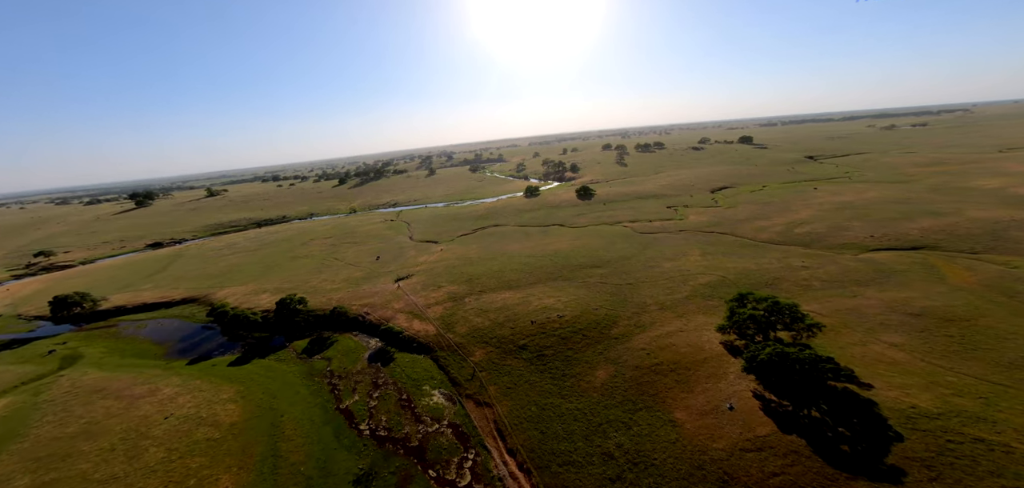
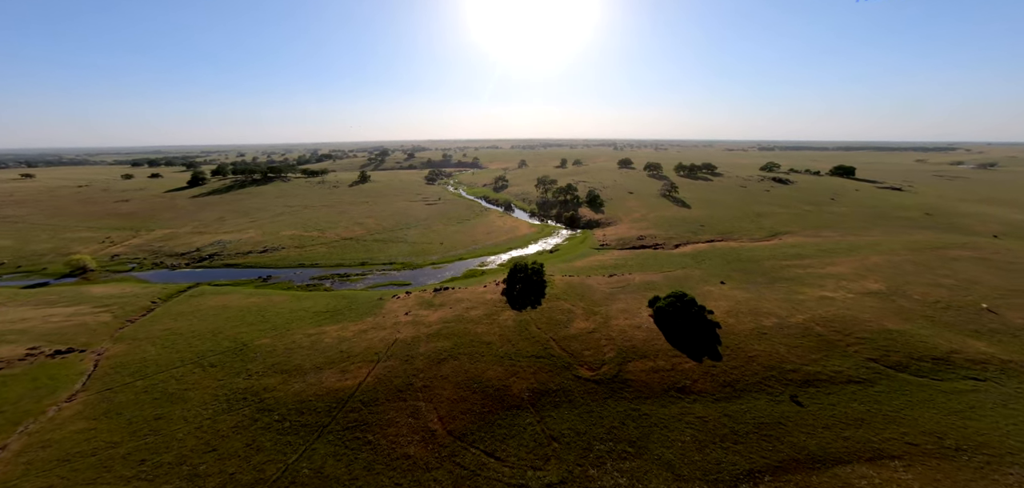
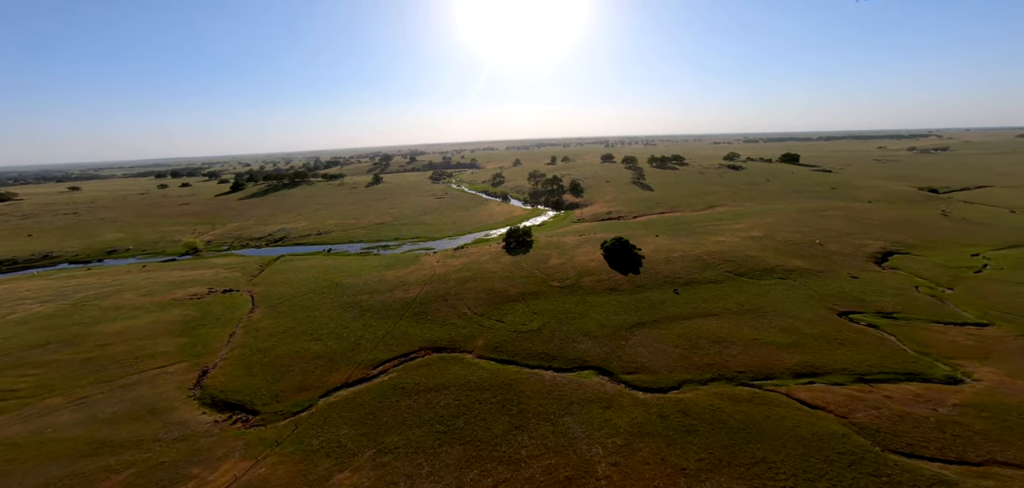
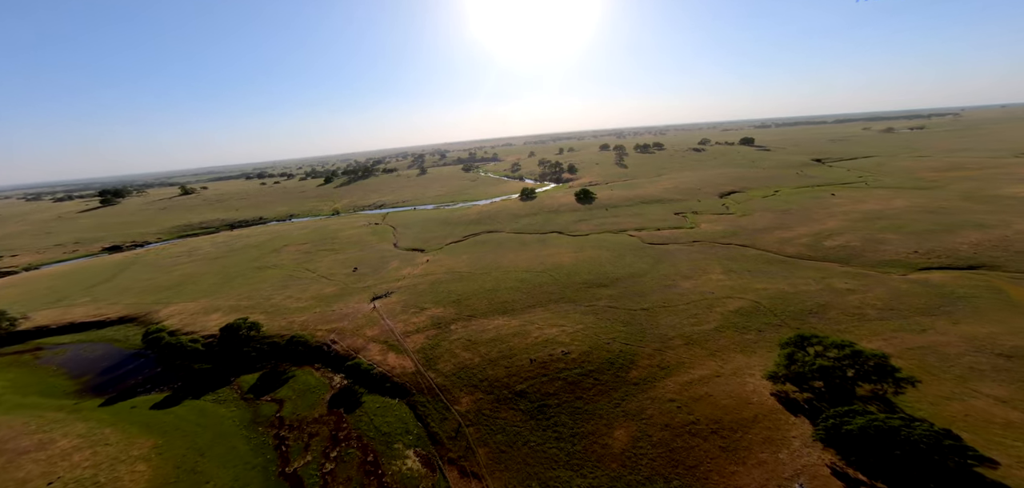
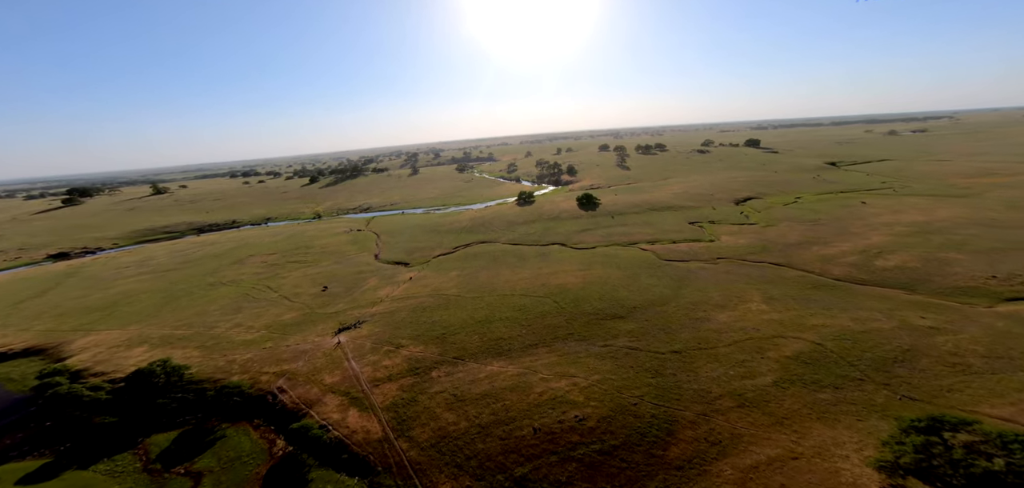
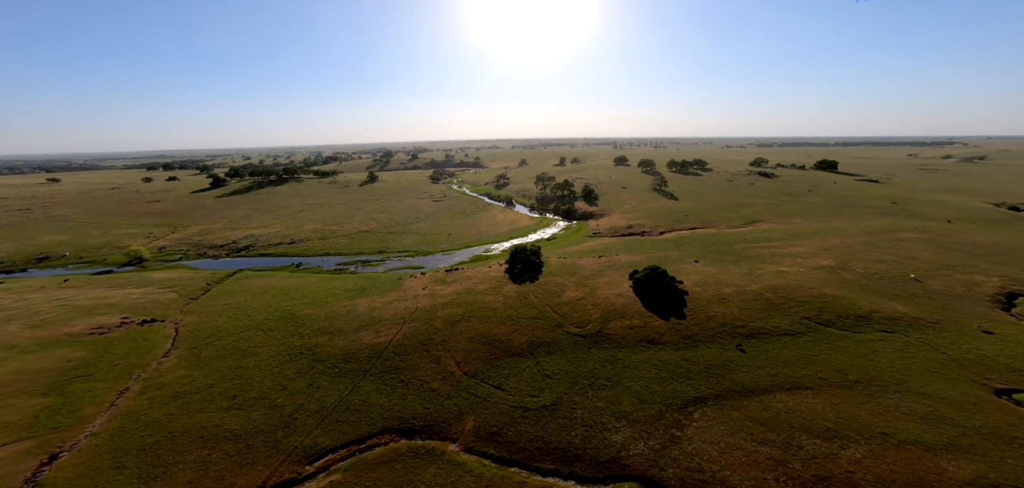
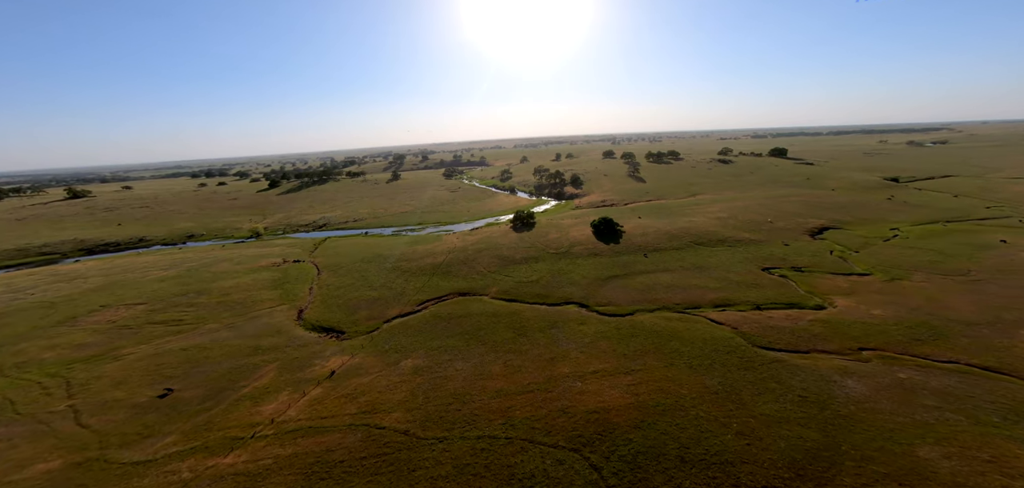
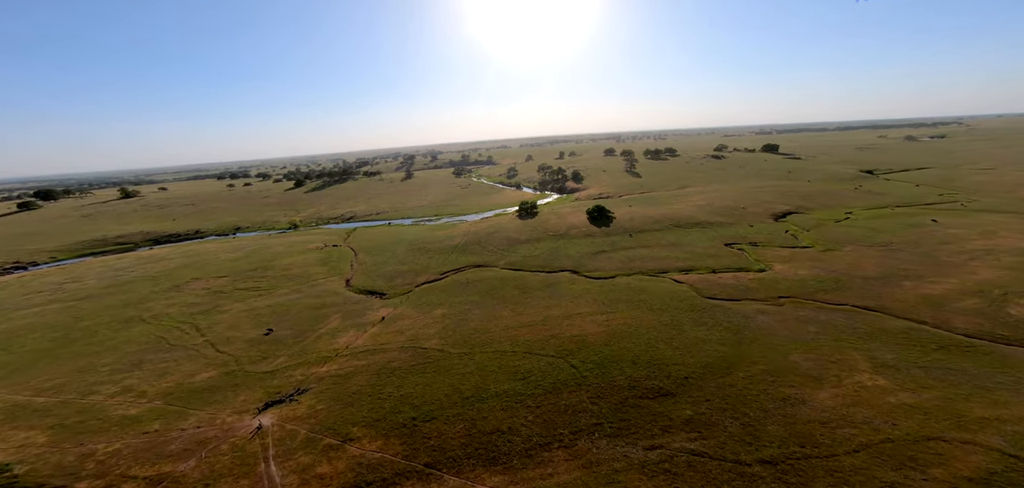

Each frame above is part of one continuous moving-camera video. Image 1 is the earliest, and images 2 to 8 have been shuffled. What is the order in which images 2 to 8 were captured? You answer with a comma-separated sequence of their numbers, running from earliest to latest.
4, 5, 8, 7, 3, 6, 2
